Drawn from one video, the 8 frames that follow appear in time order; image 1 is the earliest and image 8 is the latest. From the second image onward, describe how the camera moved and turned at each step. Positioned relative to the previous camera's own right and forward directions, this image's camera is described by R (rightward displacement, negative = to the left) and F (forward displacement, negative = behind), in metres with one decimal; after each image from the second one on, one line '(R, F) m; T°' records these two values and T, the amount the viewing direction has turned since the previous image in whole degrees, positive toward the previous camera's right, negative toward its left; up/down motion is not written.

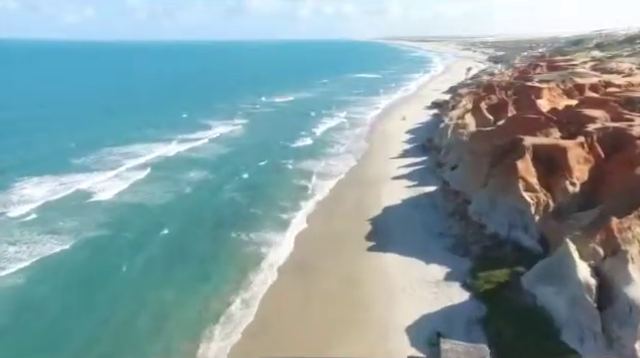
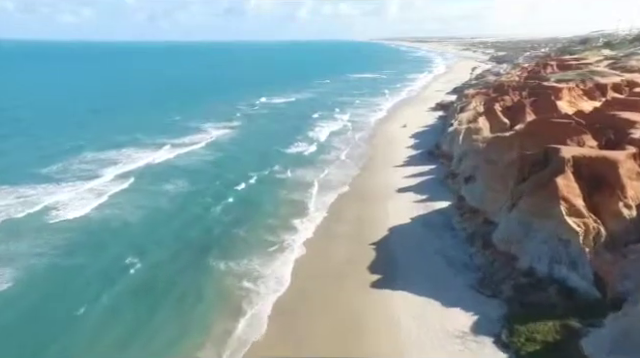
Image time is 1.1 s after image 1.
(+0.2, +5.1) m; 0°
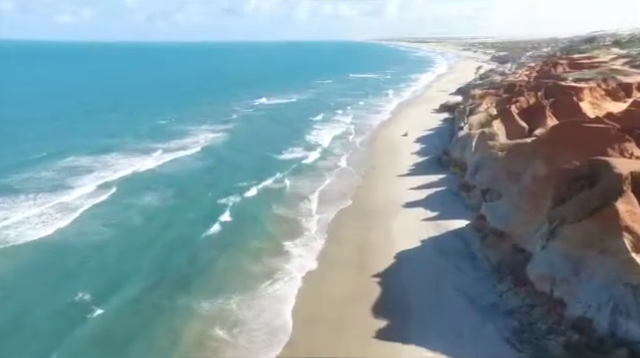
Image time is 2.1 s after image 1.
(+0.3, +4.8) m; 0°
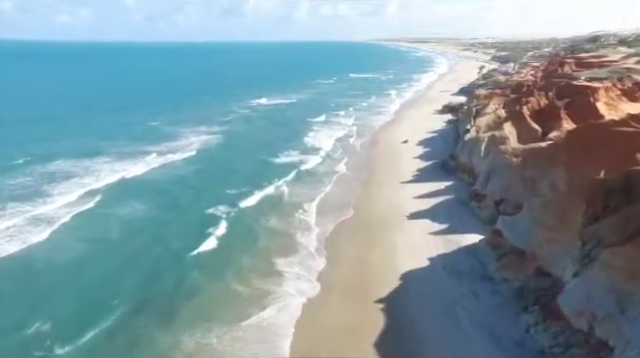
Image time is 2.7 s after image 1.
(+0.2, +2.9) m; 0°
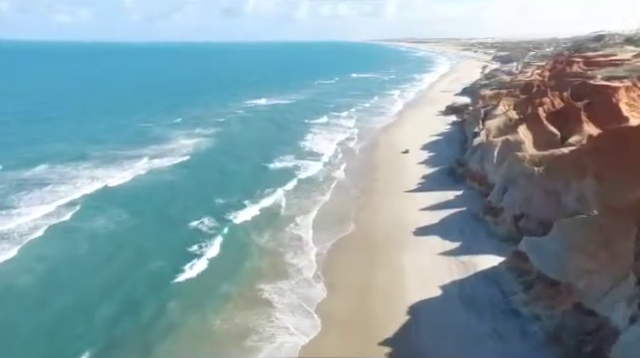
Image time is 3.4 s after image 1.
(+0.2, +3.4) m; 0°
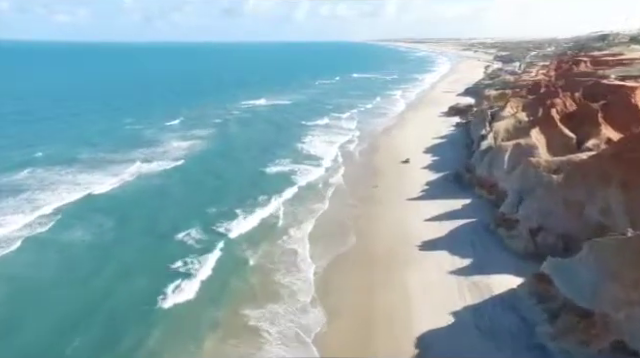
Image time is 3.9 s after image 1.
(+0.1, +2.4) m; 0°
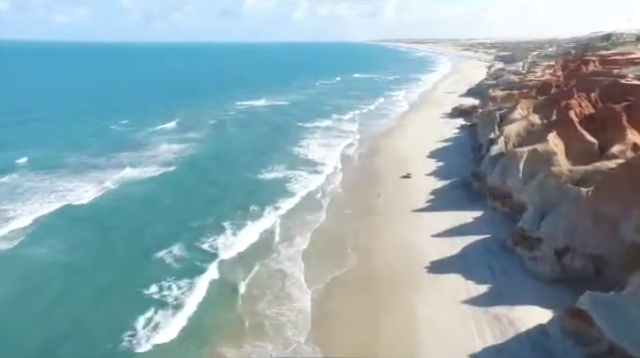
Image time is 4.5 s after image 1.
(+0.2, +2.9) m; 0°
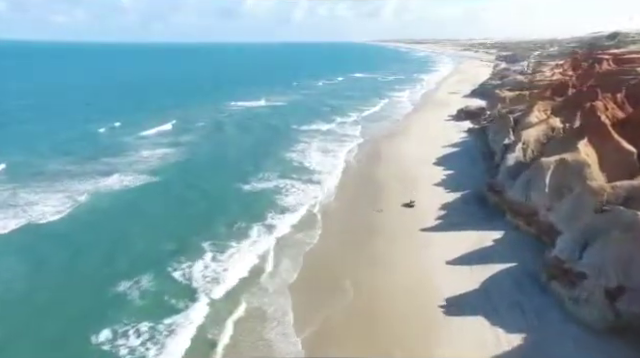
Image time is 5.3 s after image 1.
(+0.2, +4.0) m; 0°
